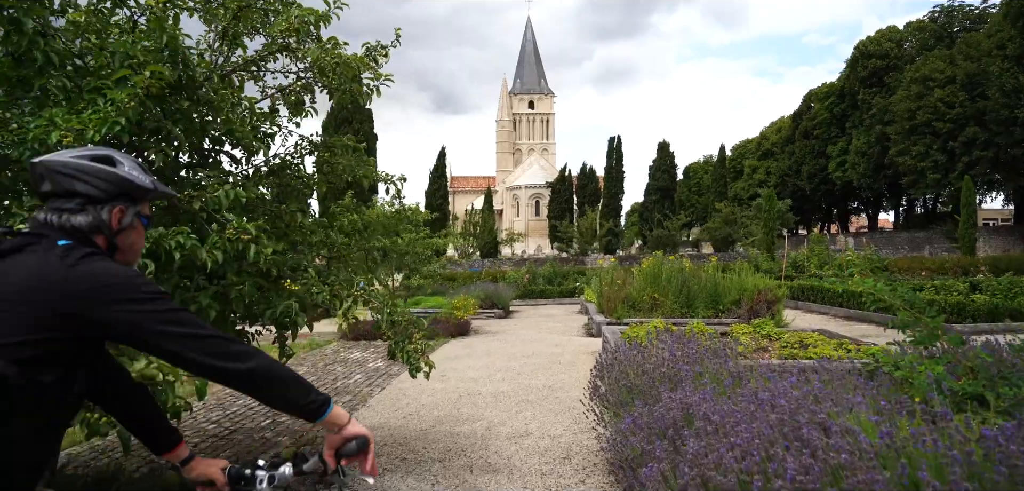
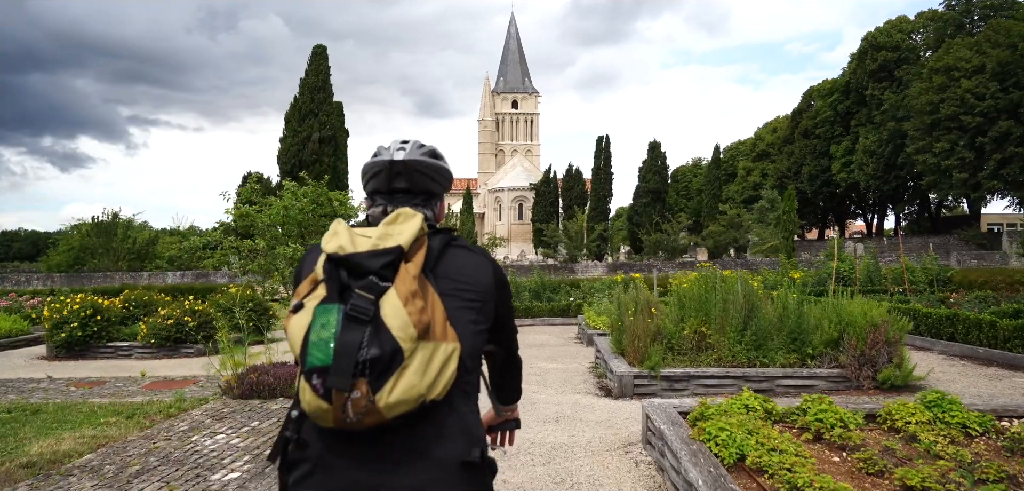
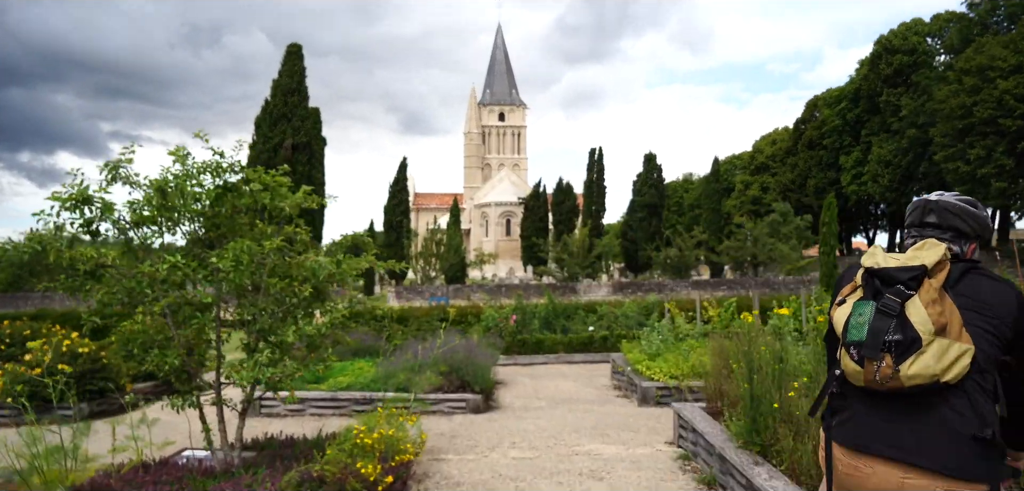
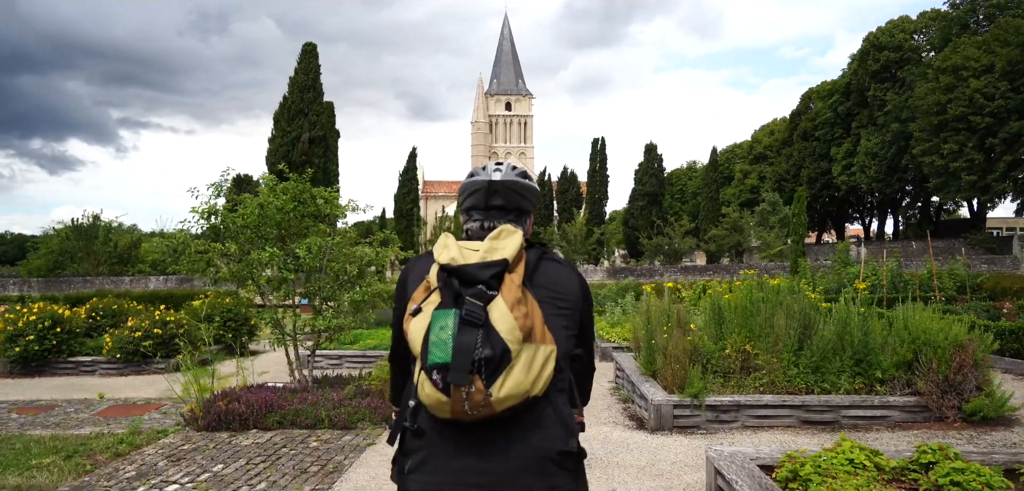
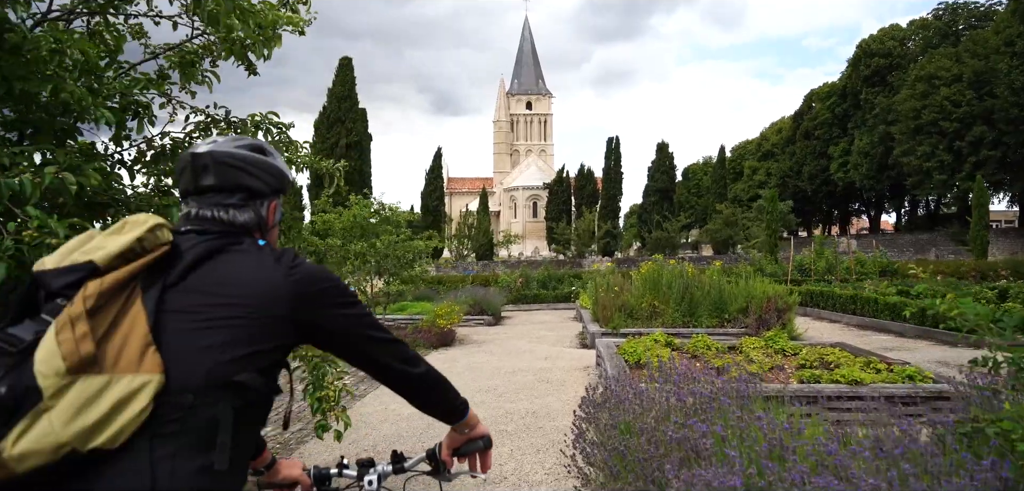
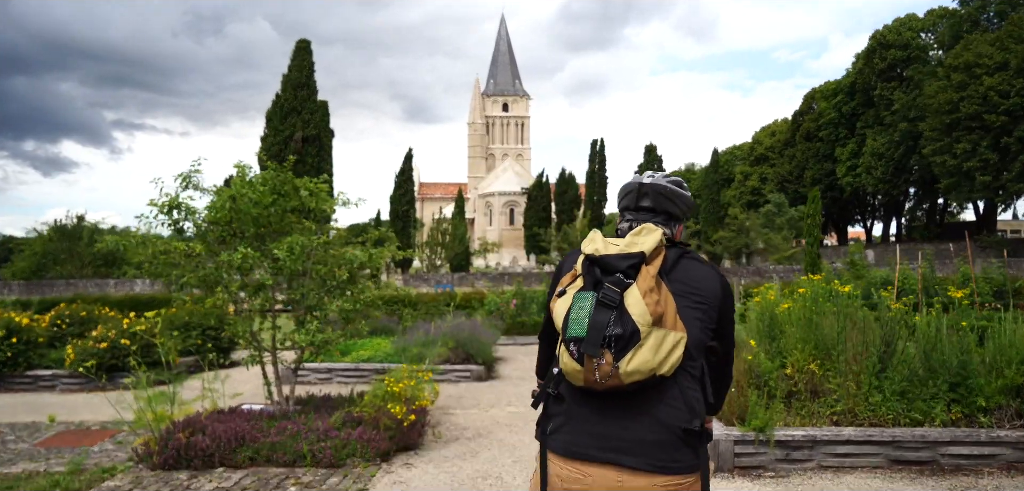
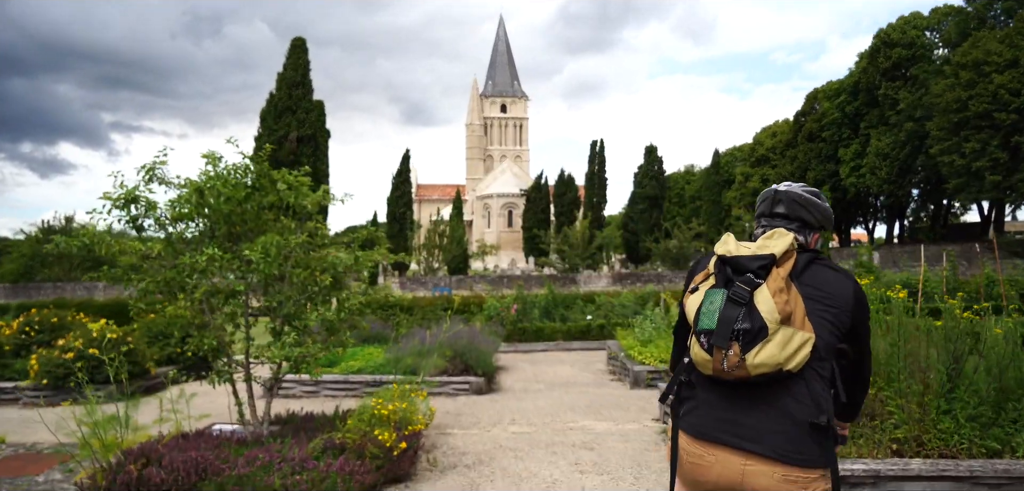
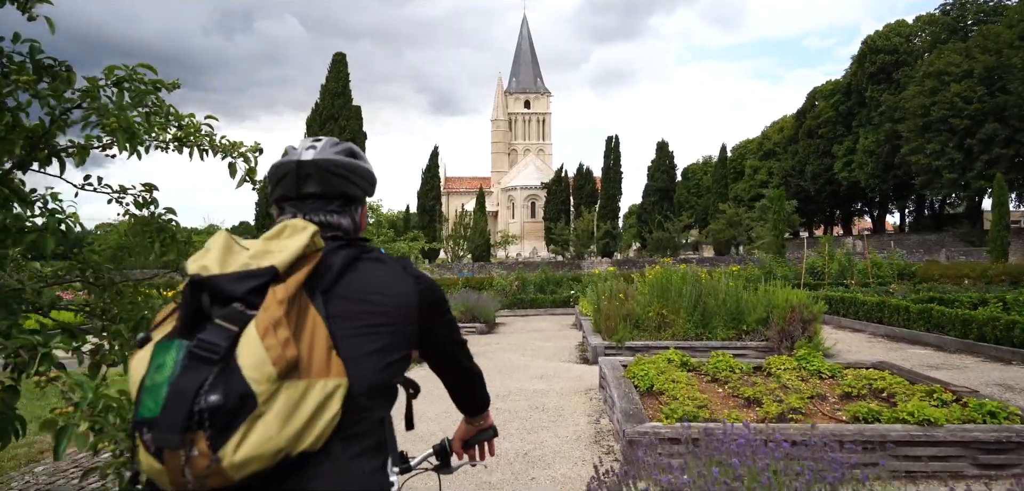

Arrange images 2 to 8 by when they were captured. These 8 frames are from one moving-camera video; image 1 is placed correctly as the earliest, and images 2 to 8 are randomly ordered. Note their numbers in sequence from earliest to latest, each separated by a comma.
5, 8, 2, 4, 6, 7, 3
